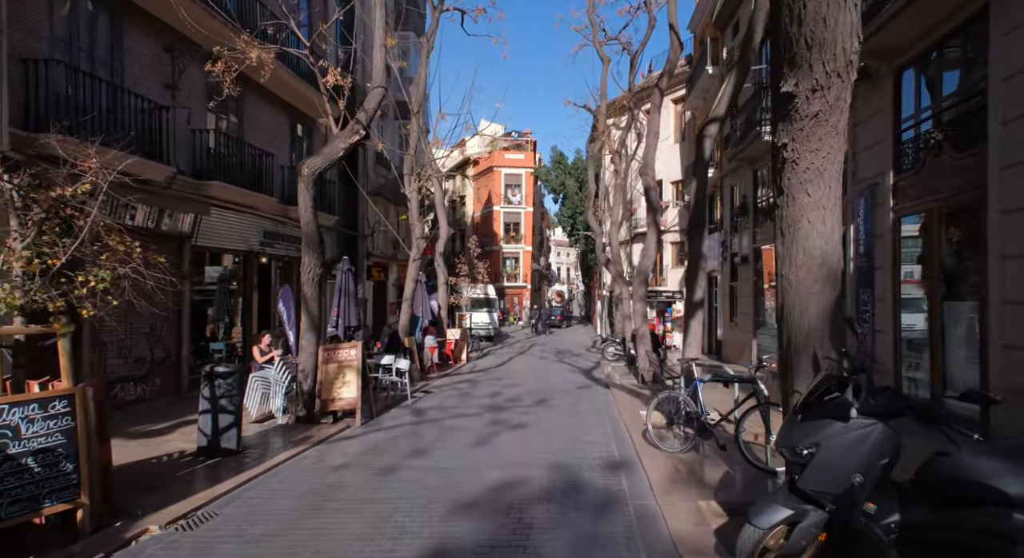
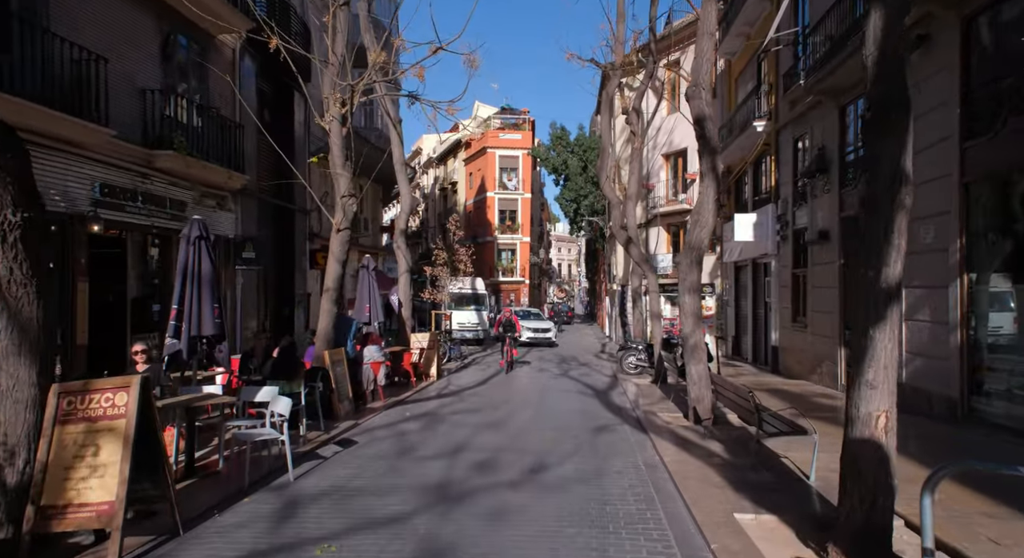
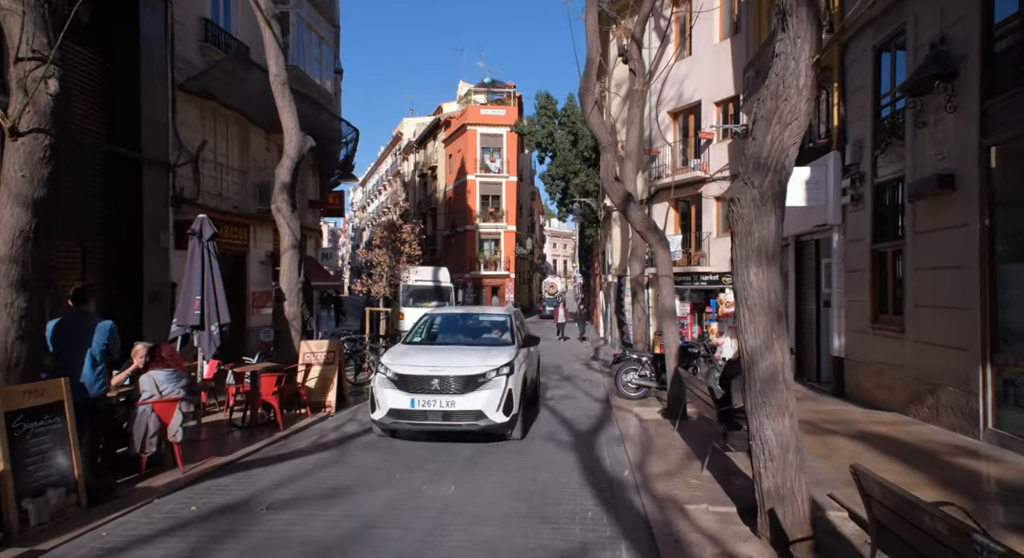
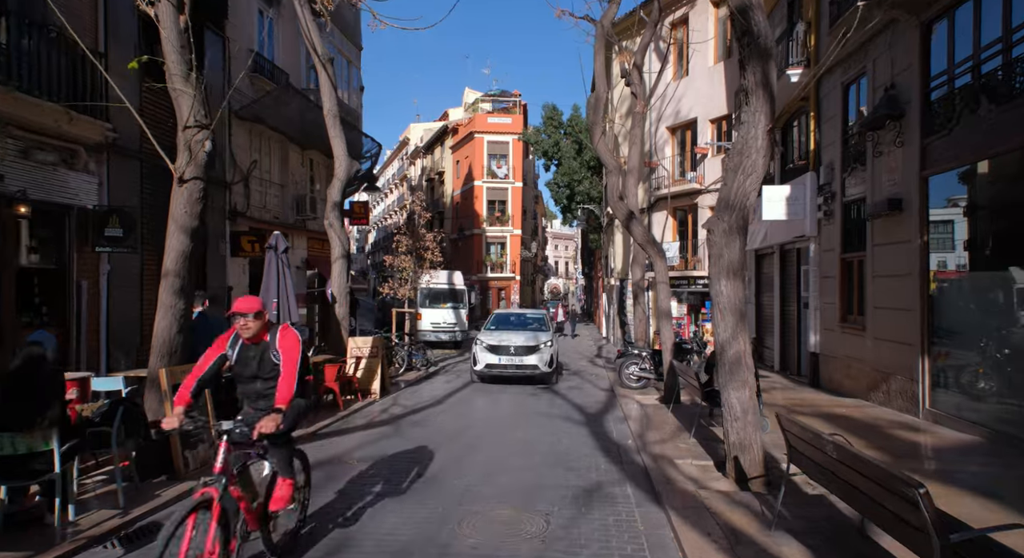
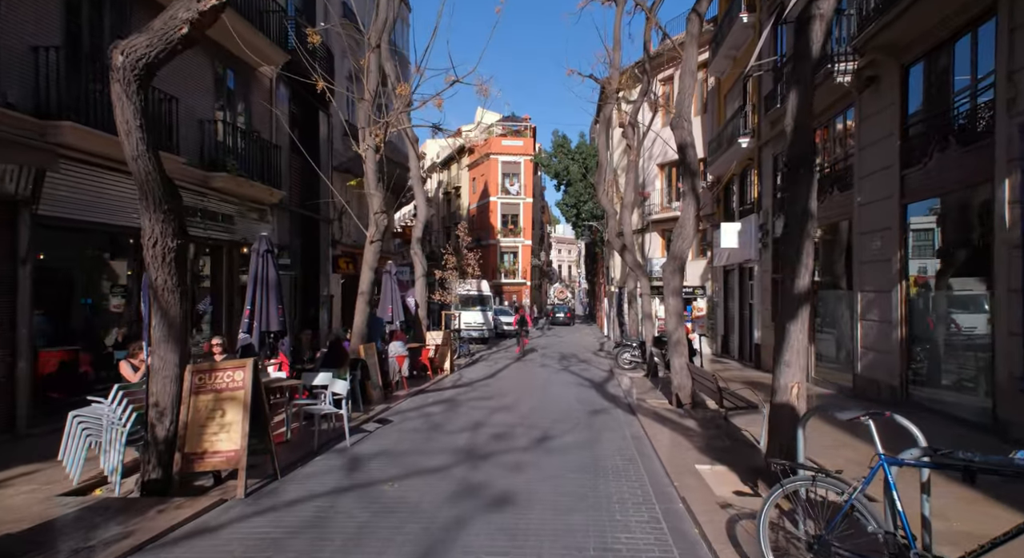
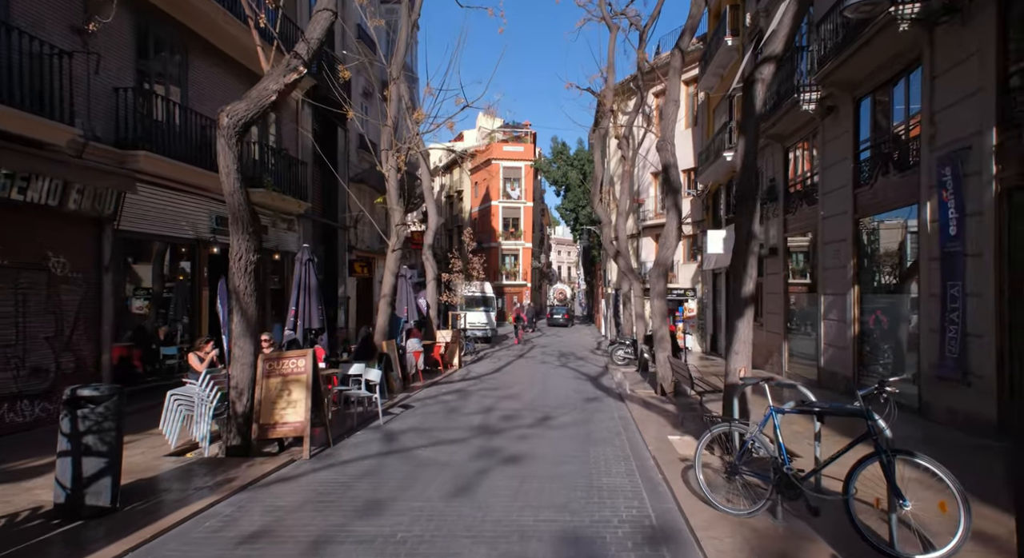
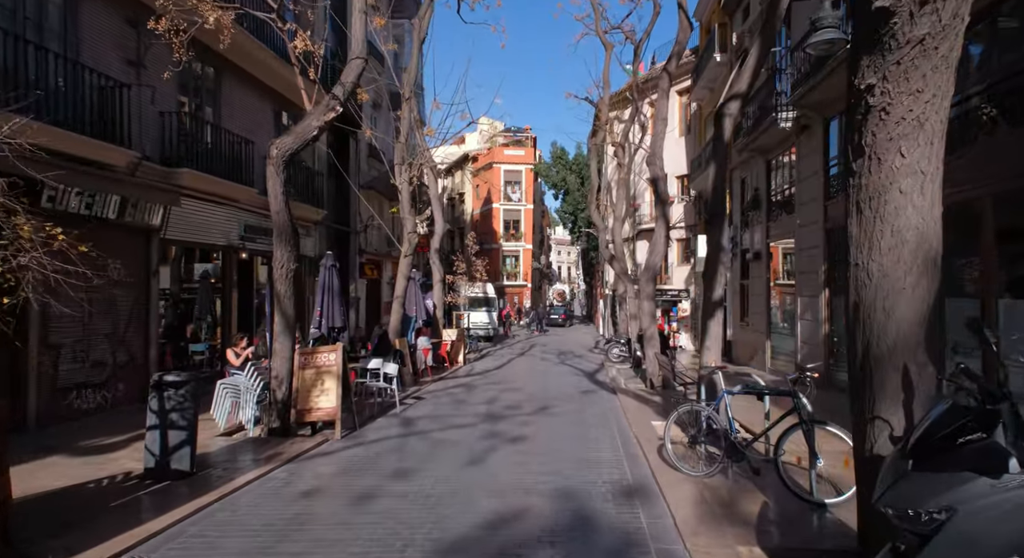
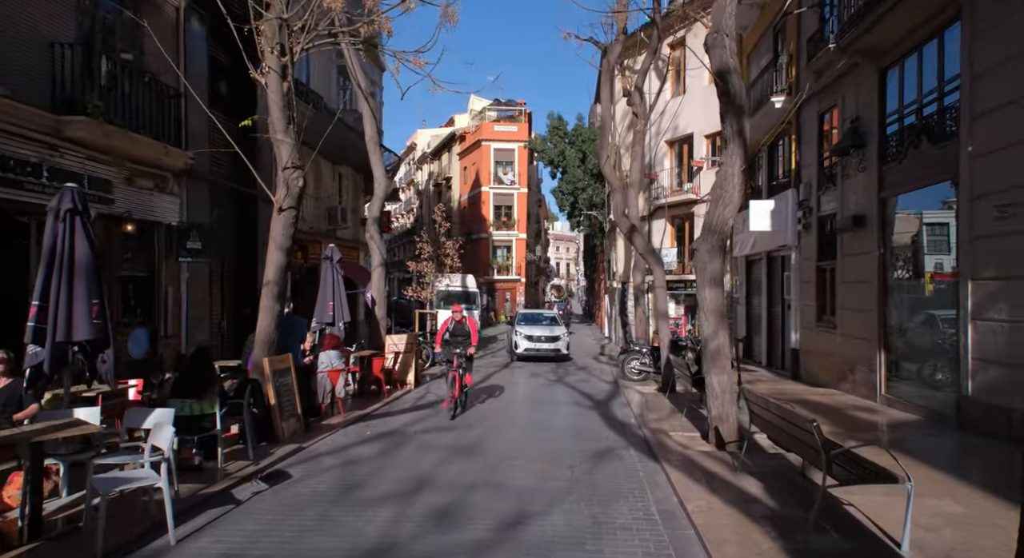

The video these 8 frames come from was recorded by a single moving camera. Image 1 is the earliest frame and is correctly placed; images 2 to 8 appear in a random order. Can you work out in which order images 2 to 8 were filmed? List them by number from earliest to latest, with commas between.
7, 6, 5, 2, 8, 4, 3
